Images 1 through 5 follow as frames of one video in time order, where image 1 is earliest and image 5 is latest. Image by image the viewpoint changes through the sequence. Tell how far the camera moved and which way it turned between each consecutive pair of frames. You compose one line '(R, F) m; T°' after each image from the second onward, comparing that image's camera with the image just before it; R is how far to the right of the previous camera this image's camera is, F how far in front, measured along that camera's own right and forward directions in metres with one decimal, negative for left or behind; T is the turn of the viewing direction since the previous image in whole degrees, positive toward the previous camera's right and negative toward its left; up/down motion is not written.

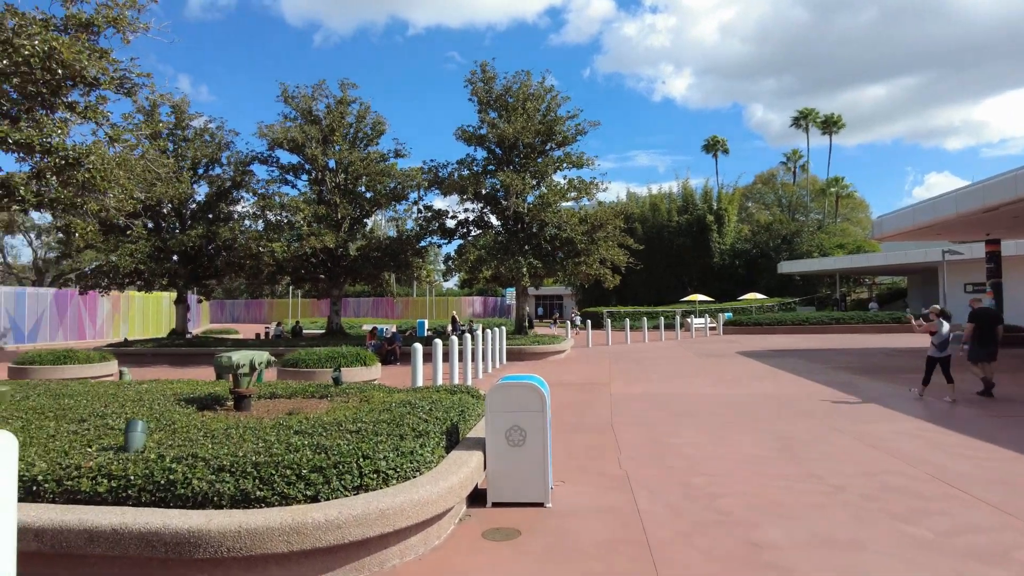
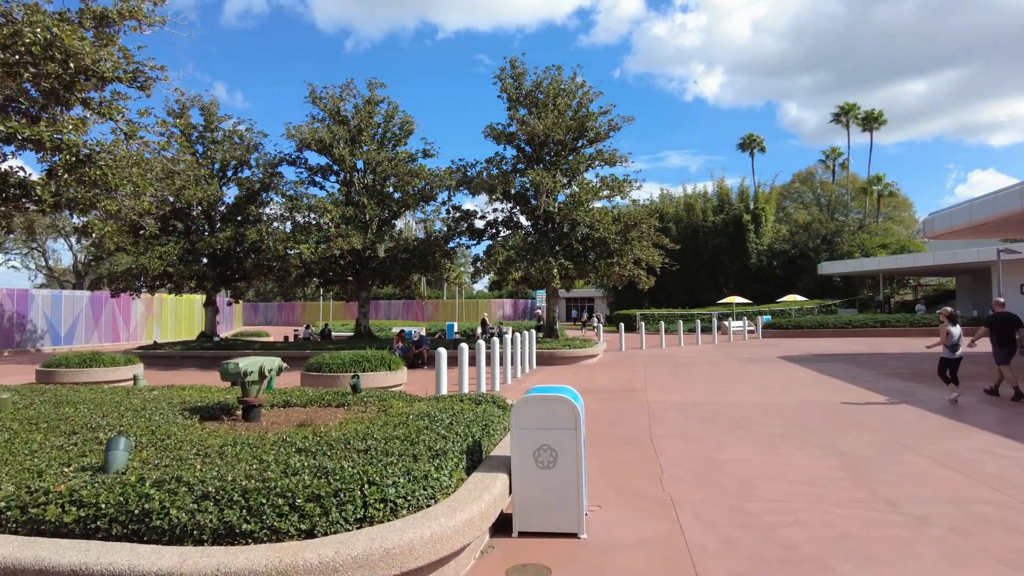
(0.0, +0.5) m; -3°
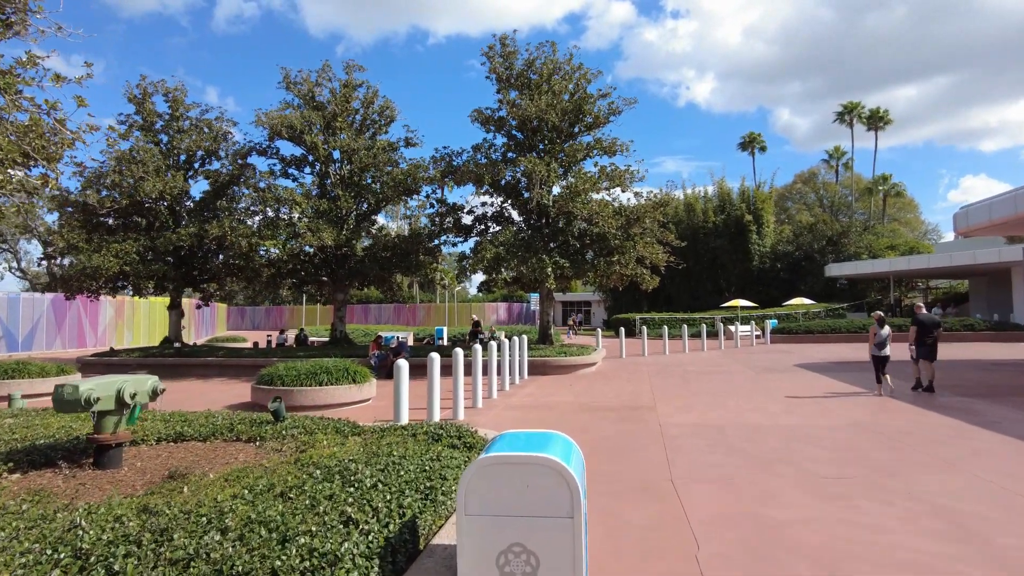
(+0.2, +1.8) m; 0°
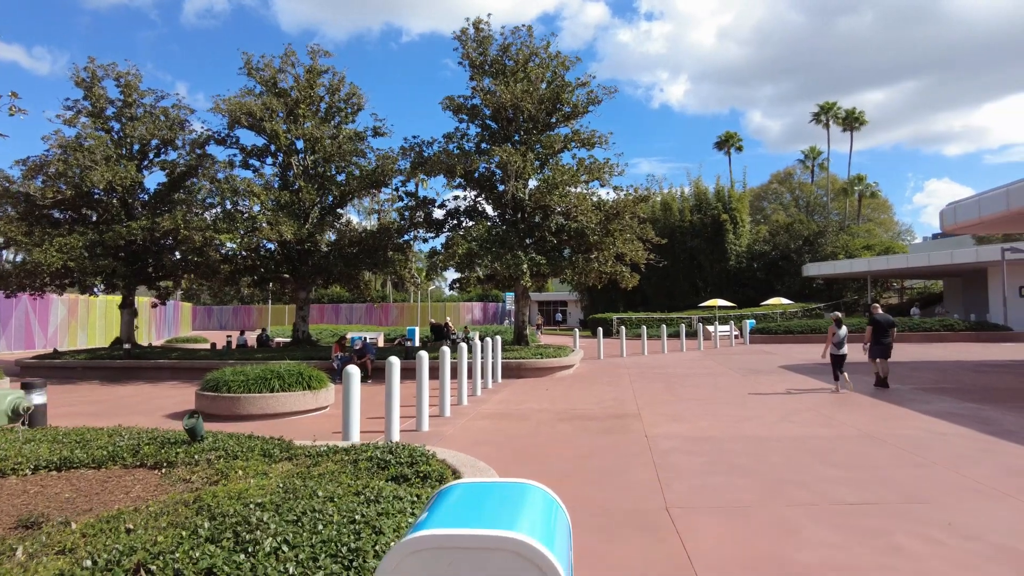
(+0.1, +0.9) m; +2°
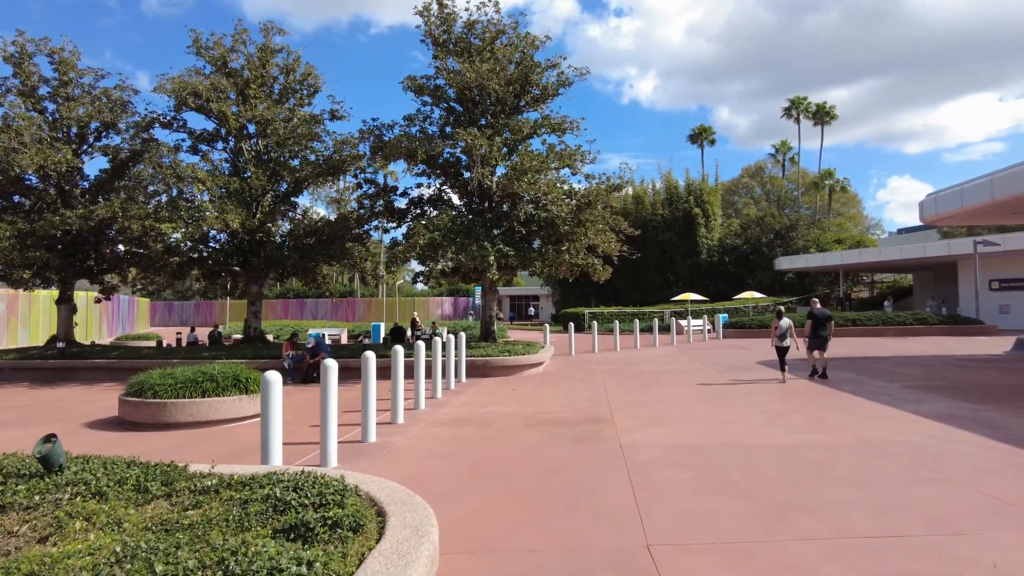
(+0.1, +0.9) m; +2°
